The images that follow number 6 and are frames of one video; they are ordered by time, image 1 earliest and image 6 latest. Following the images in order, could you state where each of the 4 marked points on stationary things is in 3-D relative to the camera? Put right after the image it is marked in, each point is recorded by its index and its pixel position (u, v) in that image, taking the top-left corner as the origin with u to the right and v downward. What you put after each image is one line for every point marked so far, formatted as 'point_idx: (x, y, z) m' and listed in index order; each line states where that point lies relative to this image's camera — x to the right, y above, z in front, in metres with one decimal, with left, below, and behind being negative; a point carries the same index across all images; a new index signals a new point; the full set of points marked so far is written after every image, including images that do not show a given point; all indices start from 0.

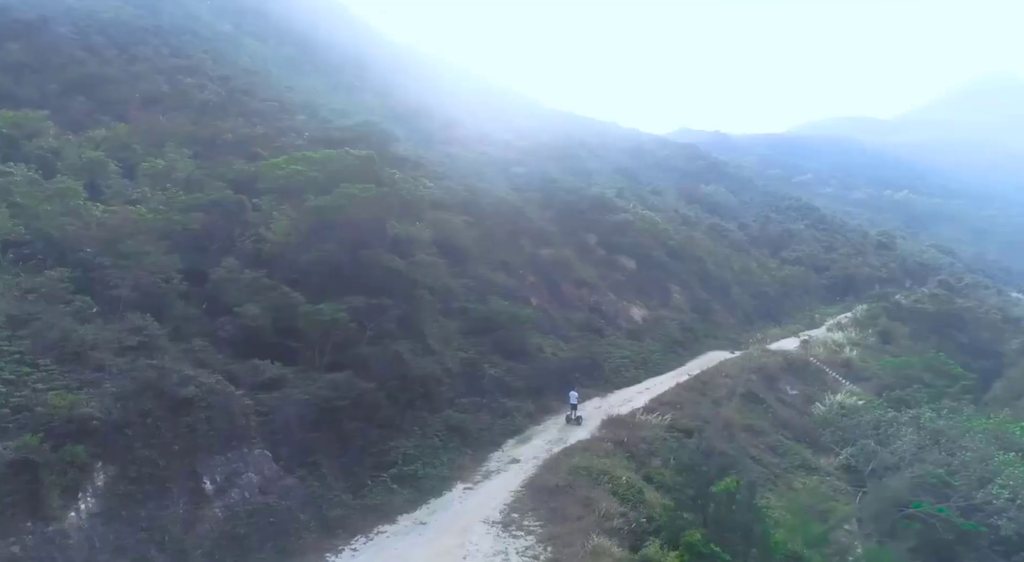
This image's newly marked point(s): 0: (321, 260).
0: (-4.2, +0.4, +13.7) m
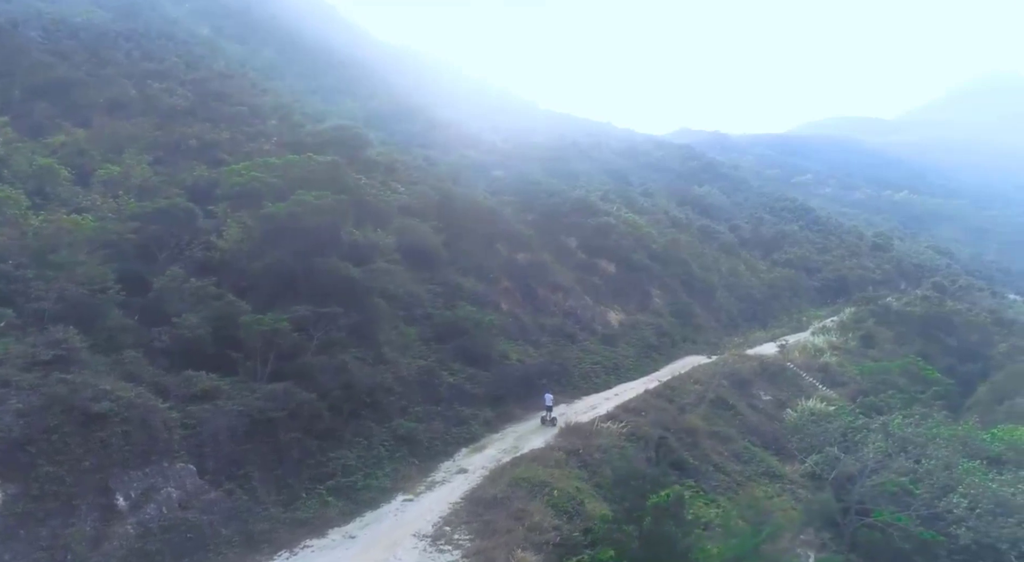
0: (-5.2, +0.2, +13.6) m
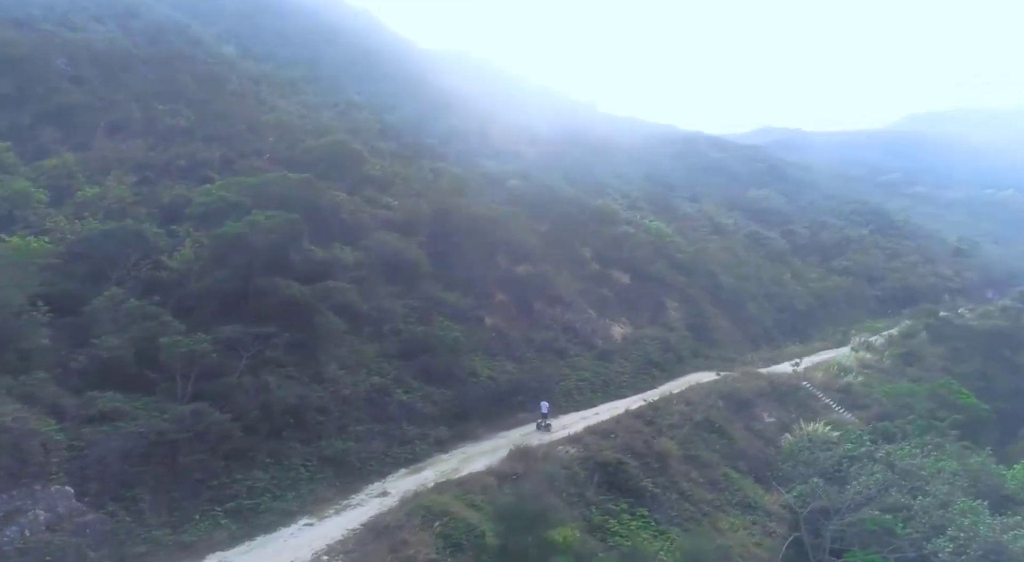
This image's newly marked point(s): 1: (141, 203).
0: (-6.5, -0.2, +14.0) m
1: (-9.6, +2.0, +17.0) m
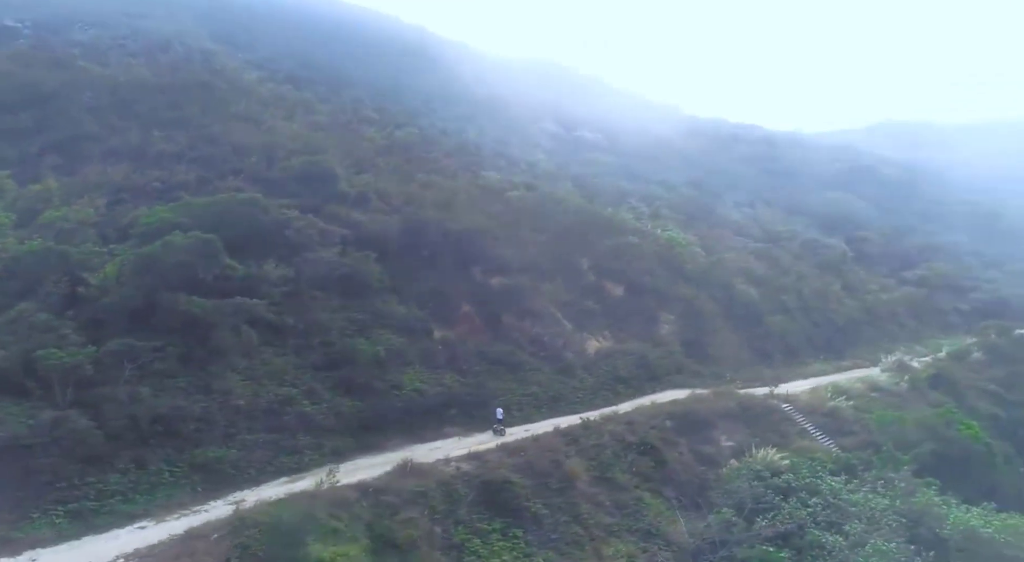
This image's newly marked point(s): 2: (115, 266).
0: (-9.2, -0.5, +15.4) m
1: (-11.8, +1.7, +18.8) m
2: (-9.9, +0.4, +16.3) m
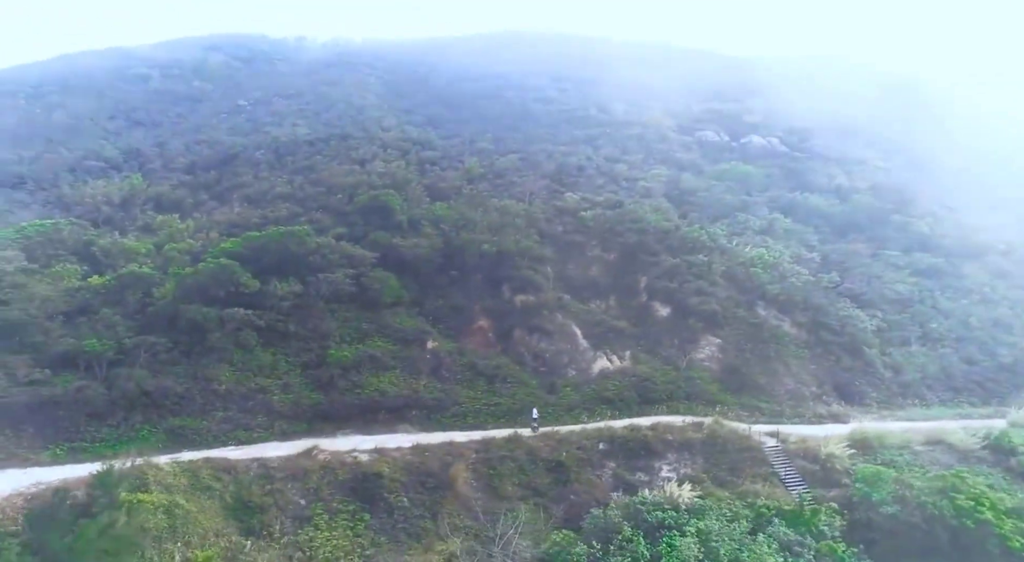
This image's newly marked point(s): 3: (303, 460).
0: (-11.7, -1.0, +21.9) m
1: (-12.5, +1.2, +26.1) m
2: (-11.9, -0.1, +23.1) m
3: (-5.8, -4.9, +18.2) m
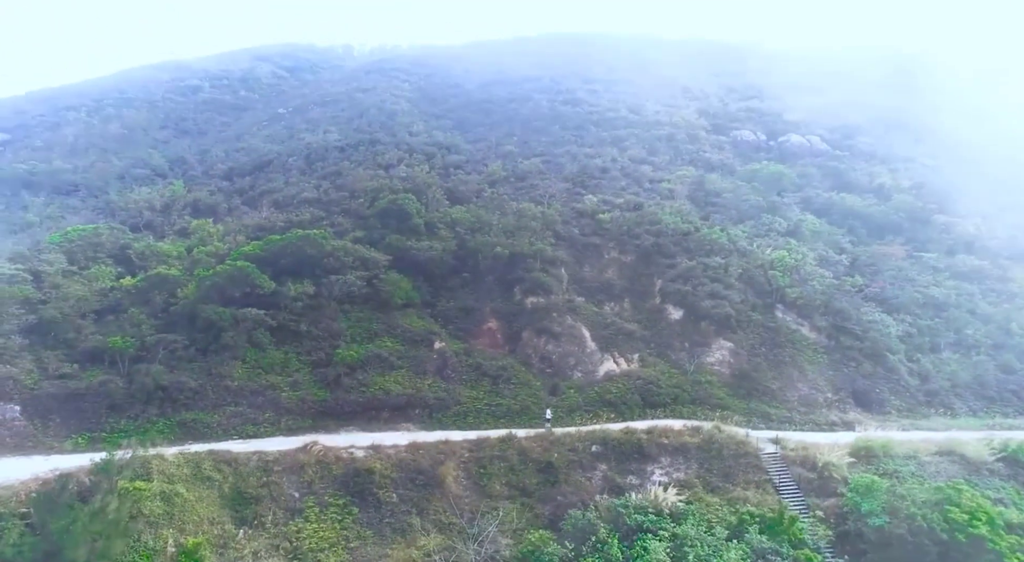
0: (-11.7, -1.1, +23.2) m
1: (-12.1, +1.1, +27.5) m
2: (-11.7, -0.2, +24.4) m
3: (-6.1, -5.0, +19.0) m
